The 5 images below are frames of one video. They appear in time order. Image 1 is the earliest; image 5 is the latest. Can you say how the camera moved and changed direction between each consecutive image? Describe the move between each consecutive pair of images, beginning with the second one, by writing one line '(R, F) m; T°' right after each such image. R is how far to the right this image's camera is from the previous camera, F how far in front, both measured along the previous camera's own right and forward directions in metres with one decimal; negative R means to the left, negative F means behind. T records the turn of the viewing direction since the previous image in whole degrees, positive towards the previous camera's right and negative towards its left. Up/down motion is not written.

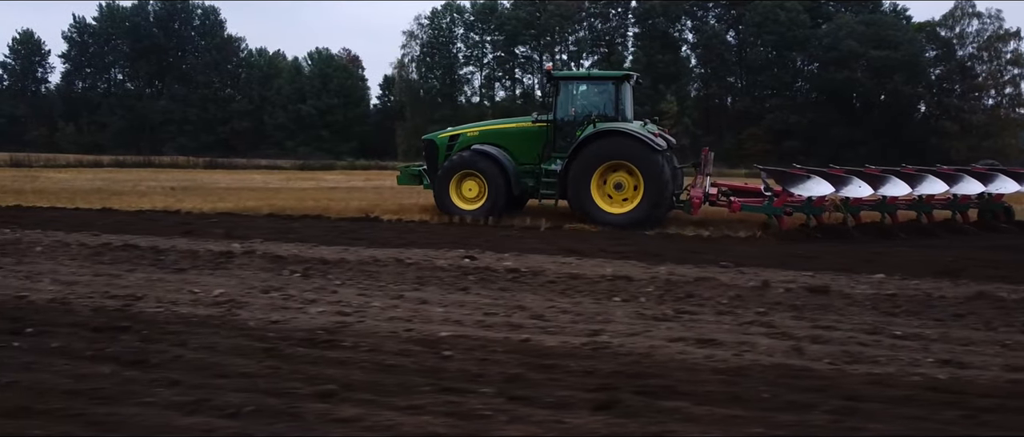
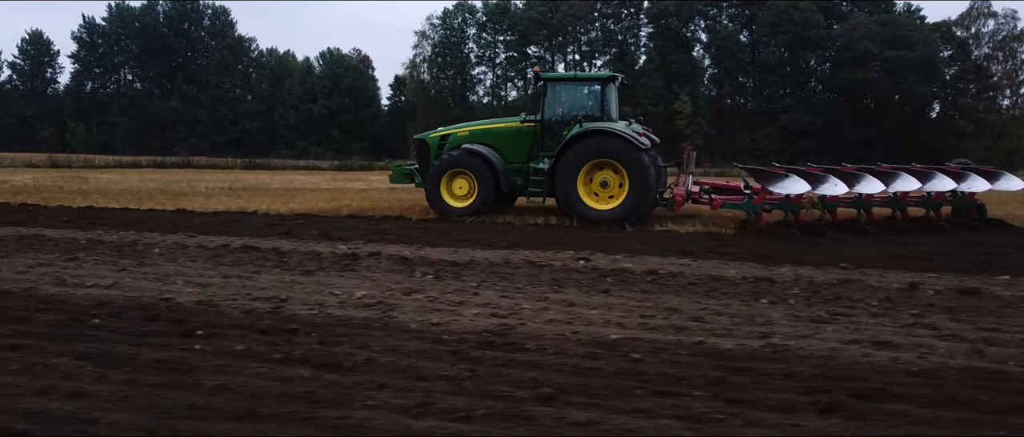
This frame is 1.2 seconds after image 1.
(-0.9, 0.0) m; 0°
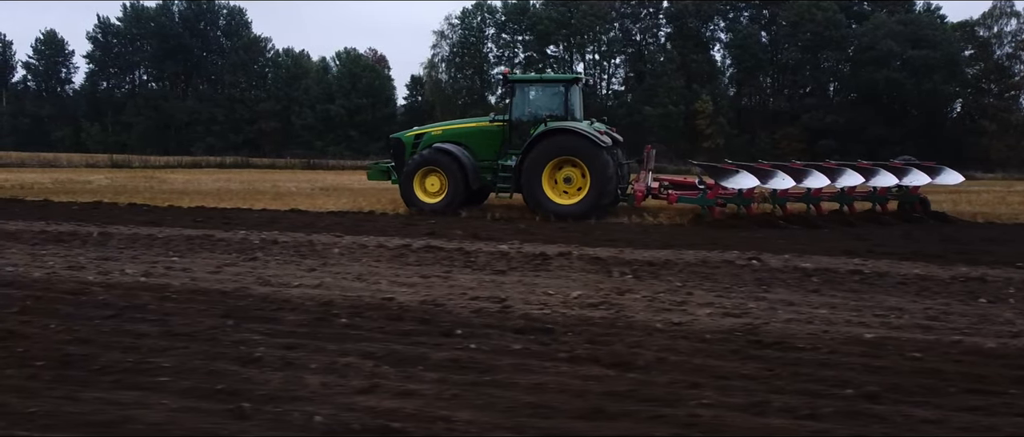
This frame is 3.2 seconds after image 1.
(-1.4, 0.0) m; 0°
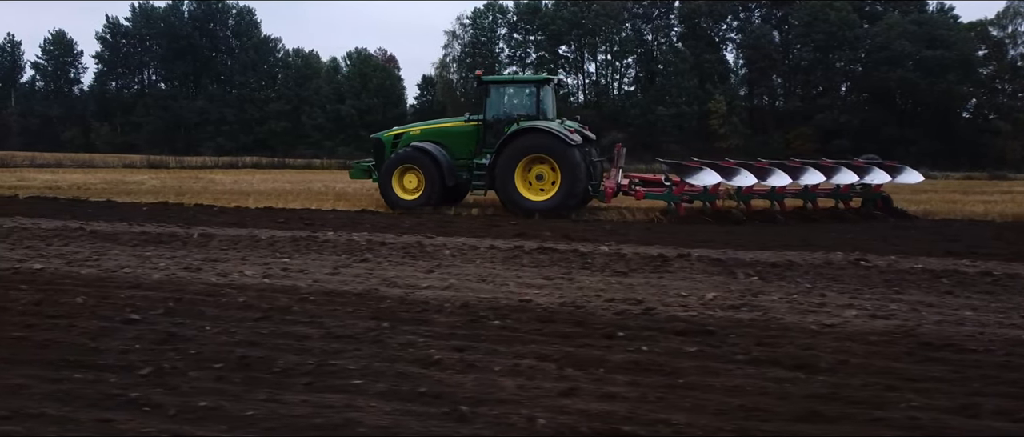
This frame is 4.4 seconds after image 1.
(-0.9, 0.0) m; 0°
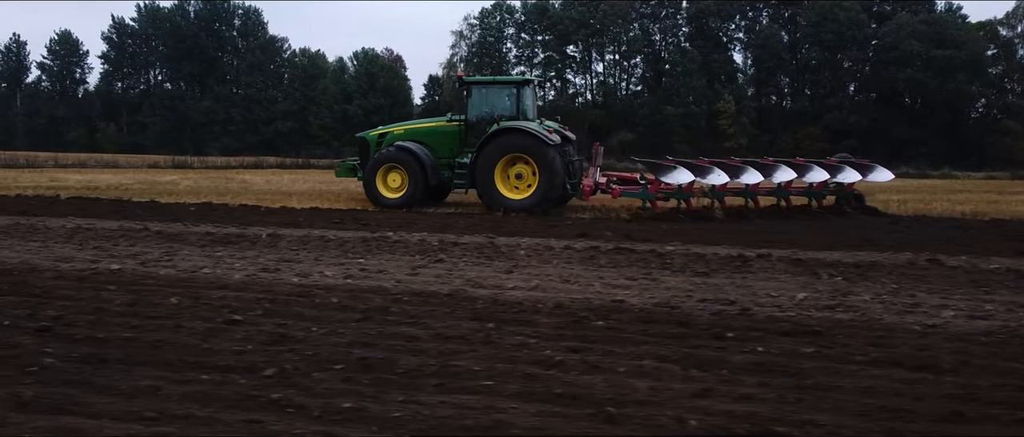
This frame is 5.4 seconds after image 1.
(-0.6, 0.0) m; 0°
